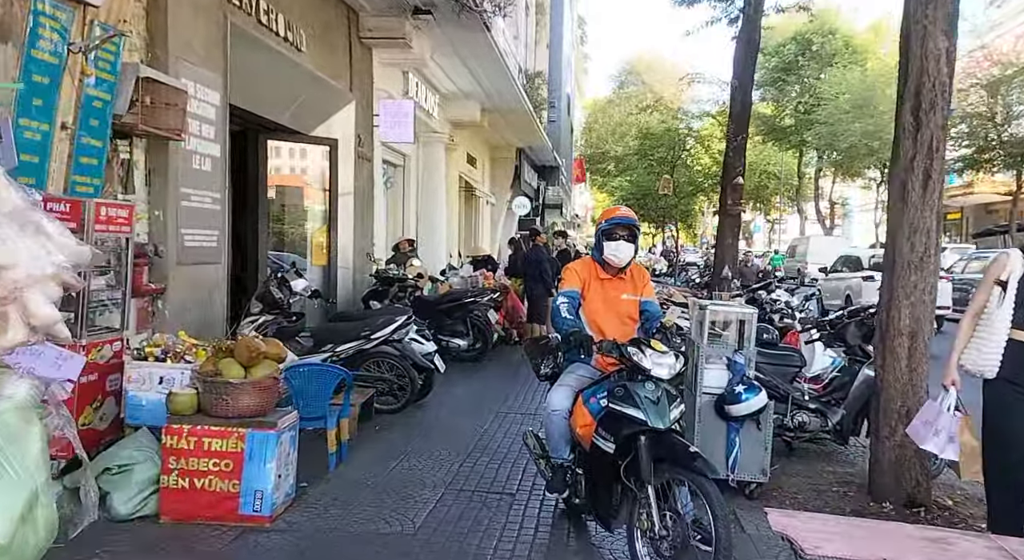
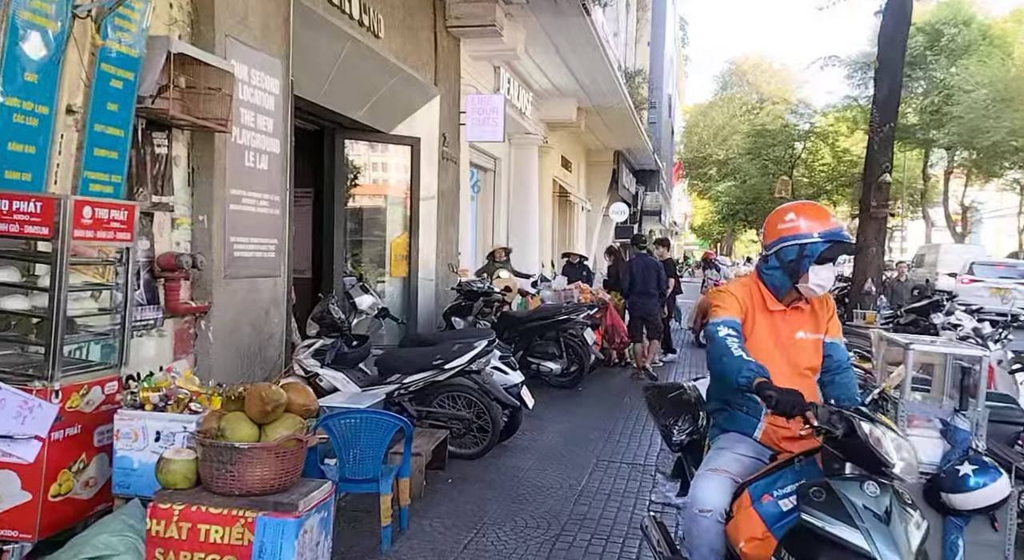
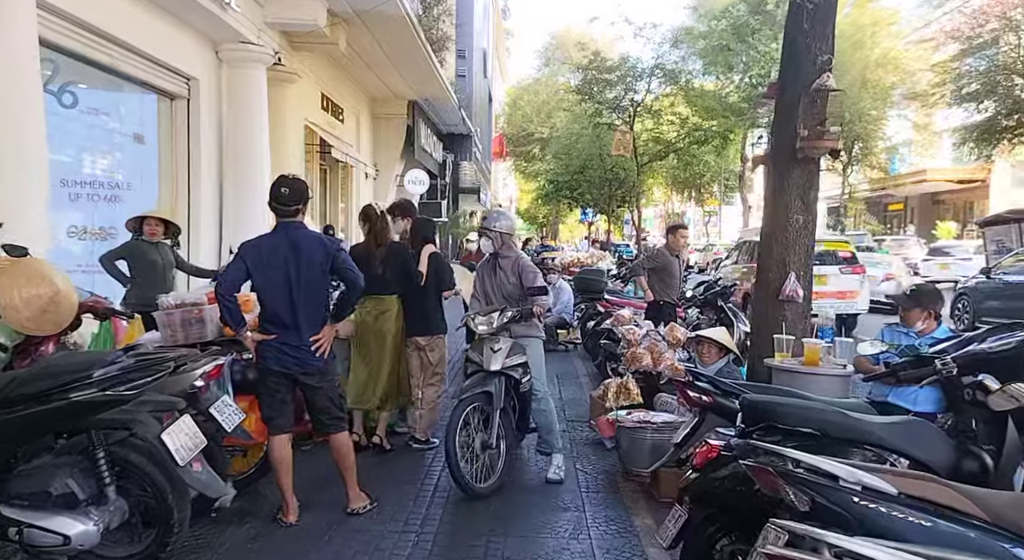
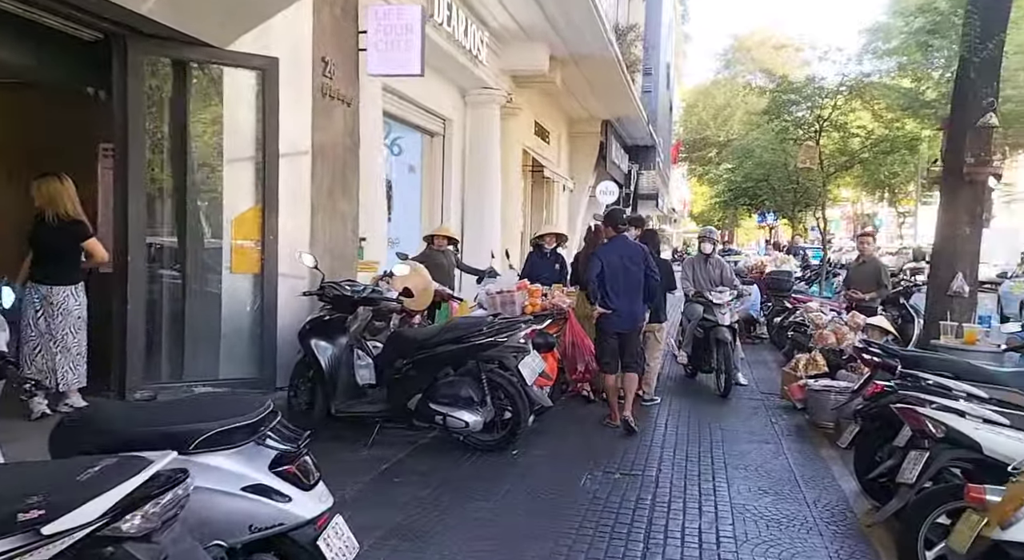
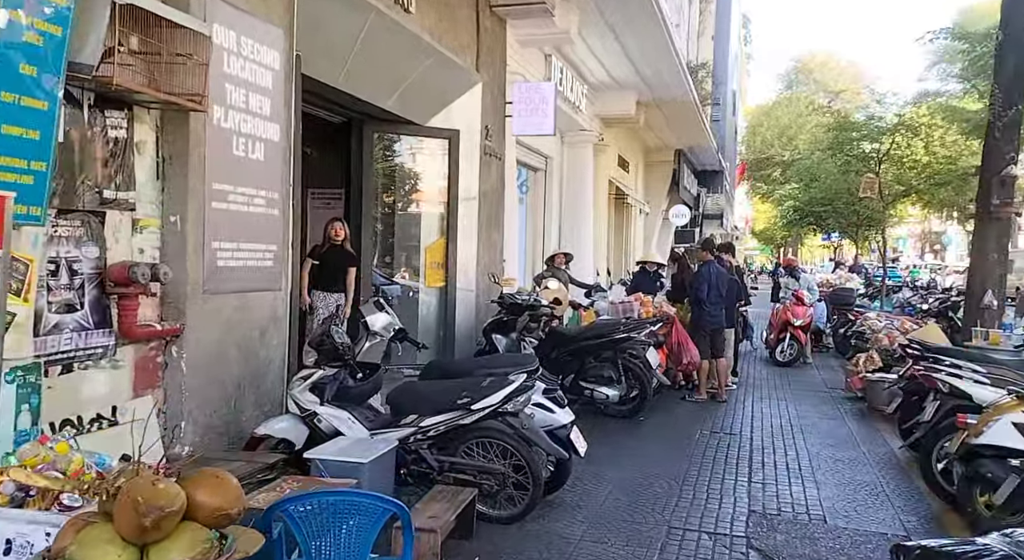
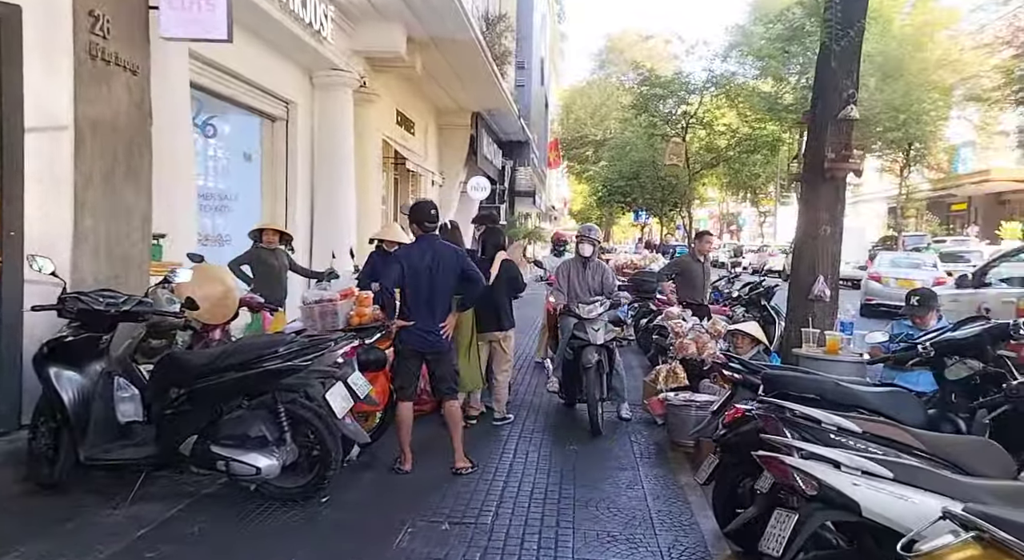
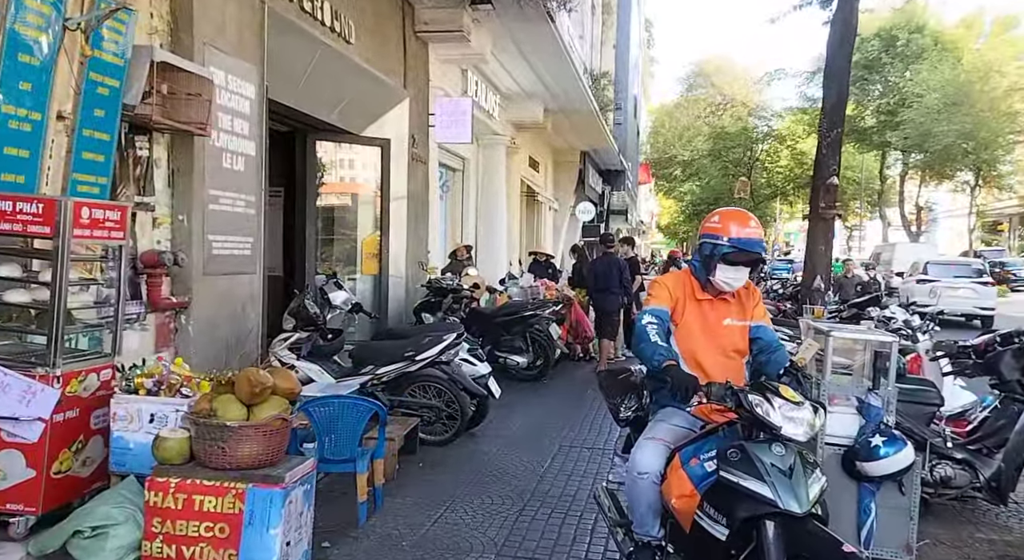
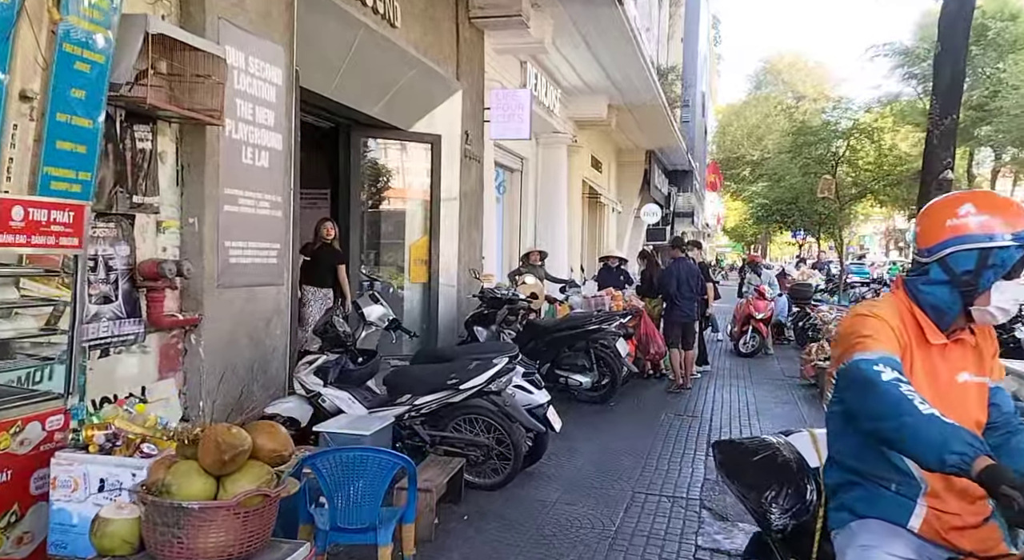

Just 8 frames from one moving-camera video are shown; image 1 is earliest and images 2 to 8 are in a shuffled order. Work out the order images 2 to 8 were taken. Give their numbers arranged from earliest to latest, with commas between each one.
7, 2, 8, 5, 4, 6, 3
